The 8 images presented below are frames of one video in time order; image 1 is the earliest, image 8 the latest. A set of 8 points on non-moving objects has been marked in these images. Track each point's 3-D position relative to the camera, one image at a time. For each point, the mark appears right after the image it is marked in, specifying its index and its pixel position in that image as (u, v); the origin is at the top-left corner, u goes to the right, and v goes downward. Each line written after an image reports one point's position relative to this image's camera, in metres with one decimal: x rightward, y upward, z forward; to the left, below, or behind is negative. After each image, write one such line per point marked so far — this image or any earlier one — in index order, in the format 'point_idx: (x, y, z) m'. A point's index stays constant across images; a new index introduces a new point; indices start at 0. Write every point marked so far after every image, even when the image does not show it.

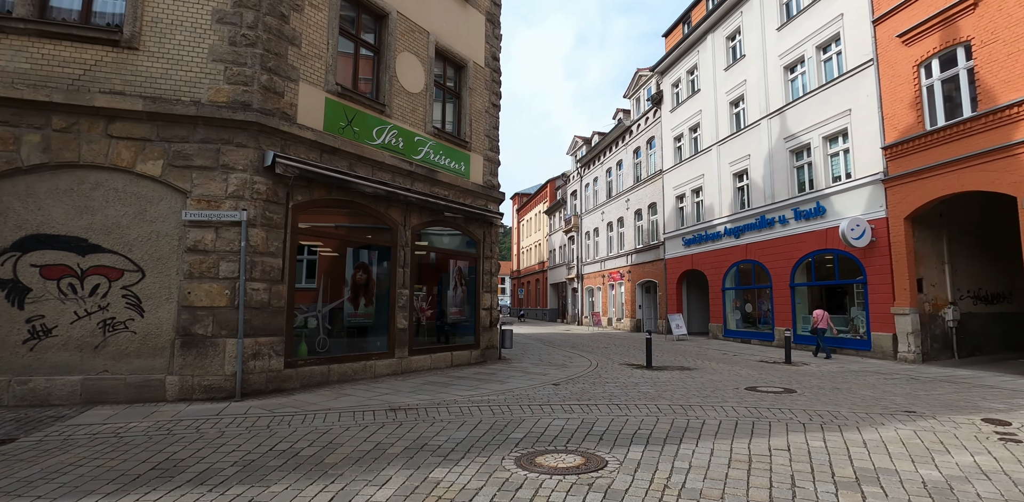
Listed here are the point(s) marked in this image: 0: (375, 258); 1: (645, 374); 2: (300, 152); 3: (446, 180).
0: (-2.7, -0.1, +9.9) m
1: (+2.9, -2.7, +10.7) m
2: (-3.6, +1.7, +8.5) m
3: (-1.5, +1.6, +11.2) m
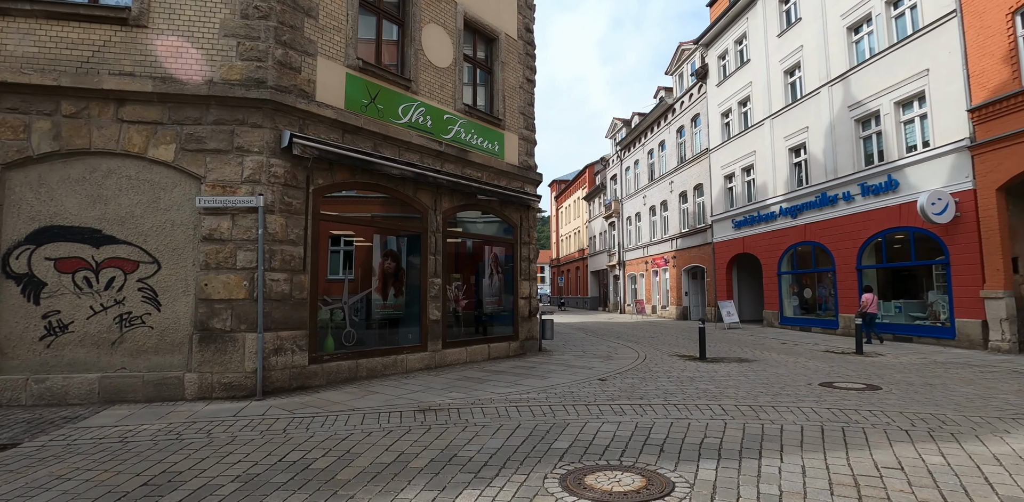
0: (-2.0, +0.1, +9.2) m
1: (+3.7, -2.3, +9.7) m
2: (-3.0, +1.9, +7.9) m
3: (-0.7, +1.9, +10.4) m
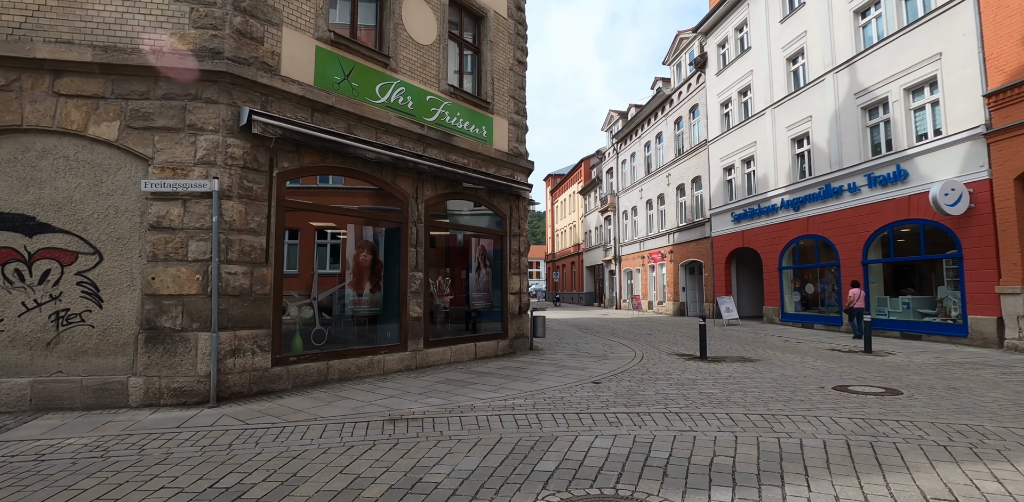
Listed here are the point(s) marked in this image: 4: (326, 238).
0: (-2.2, +0.2, +8.5) m
1: (+3.4, -2.1, +9.1) m
2: (-3.2, +2.0, +7.1) m
3: (-0.9, +2.1, +9.7) m
4: (-2.8, +0.2, +7.9) m
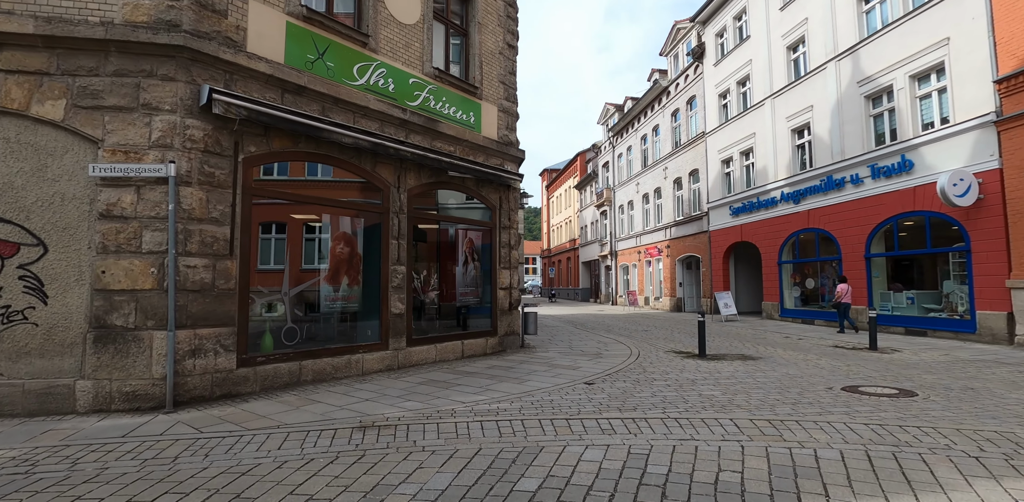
0: (-2.4, +0.4, +8.0) m
1: (+3.2, -2.0, +8.6) m
2: (-3.4, +2.1, +6.6) m
3: (-1.1, +2.2, +9.2) m
4: (-3.0, +0.3, +7.3) m
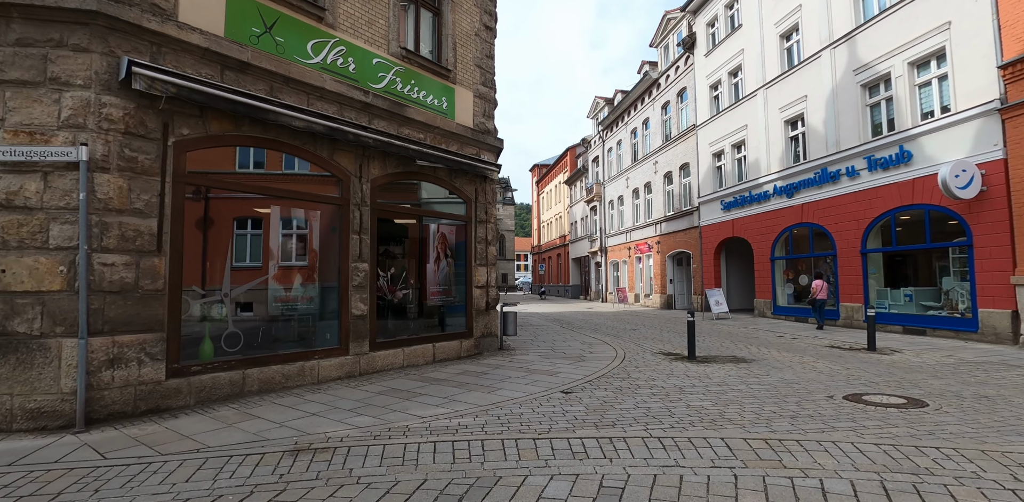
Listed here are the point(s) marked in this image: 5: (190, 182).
0: (-2.8, +0.4, +7.3) m
1: (+2.8, -1.9, +8.0) m
2: (-3.8, +2.2, +5.8) m
3: (-1.6, +2.3, +8.5) m
4: (-3.4, +0.4, +6.6) m
5: (-3.8, +0.8, +5.9) m
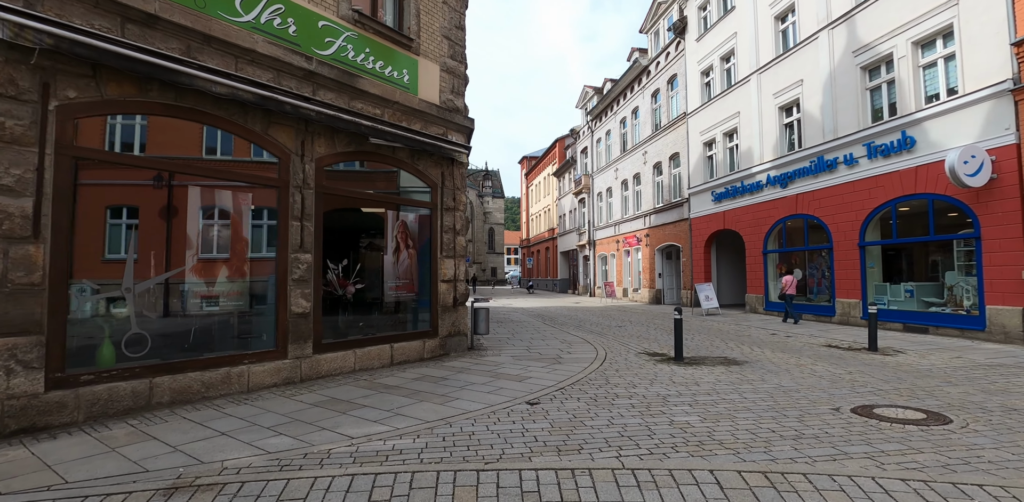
0: (-3.3, +0.6, +6.3) m
1: (+2.3, -1.8, +7.1) m
2: (-4.3, +2.3, +4.8) m
3: (-2.1, +2.4, +7.5) m
4: (-3.9, +0.5, +5.7) m
5: (-4.3, +1.0, +4.9) m
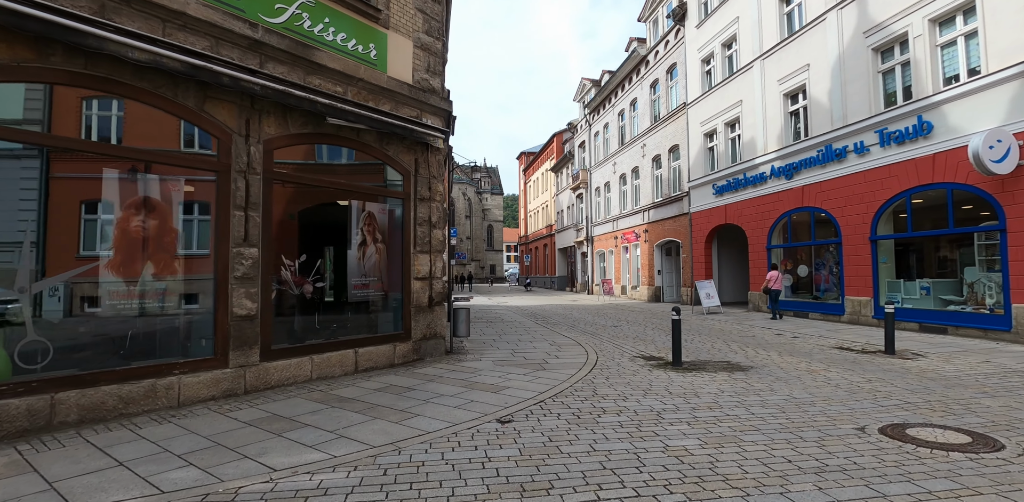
0: (-3.6, +0.6, +5.5) m
1: (+2.0, -1.7, +6.4) m
2: (-4.6, +2.4, +4.0) m
3: (-2.4, +2.5, +6.7) m
4: (-4.2, +0.6, +4.9) m
5: (-4.6, +1.0, +4.1) m
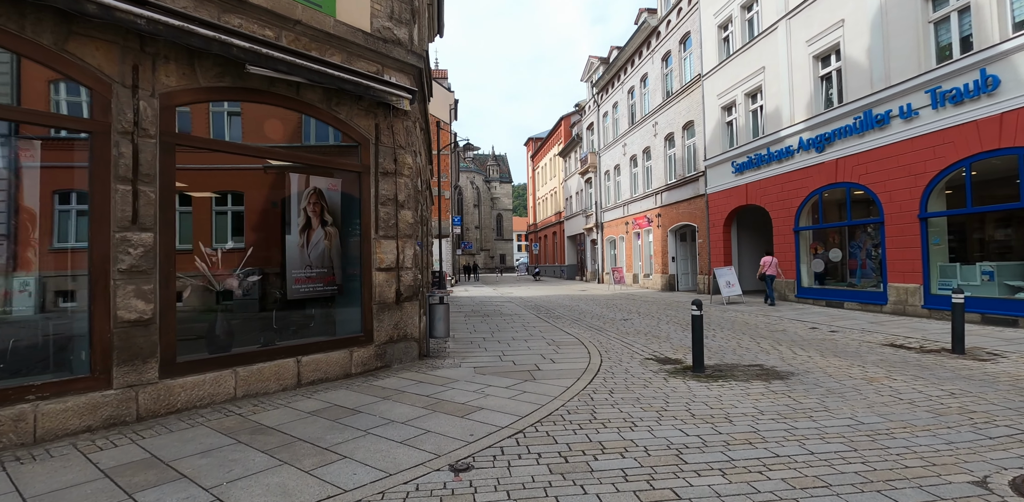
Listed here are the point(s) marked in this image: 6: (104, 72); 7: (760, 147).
0: (-3.9, +0.8, +4.2) m
1: (+1.8, -1.5, +5.0) m
2: (-4.9, +2.4, +2.7) m
3: (-2.6, +2.7, +5.3) m
4: (-4.5, +0.7, +3.6) m
5: (-4.9, +1.1, +2.8) m
6: (-3.5, +1.6, +4.4) m
7: (+7.6, +3.2, +15.3) m
